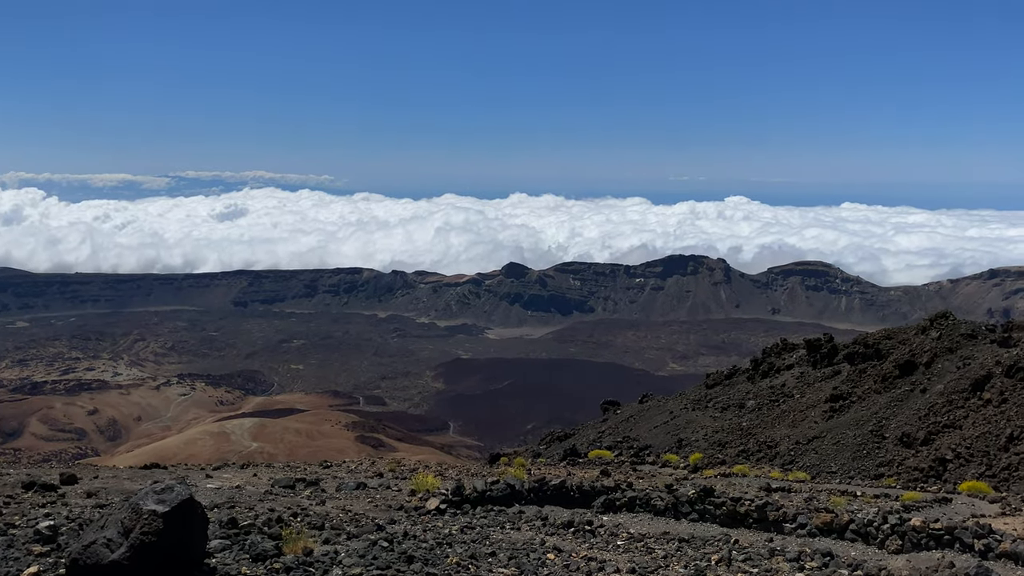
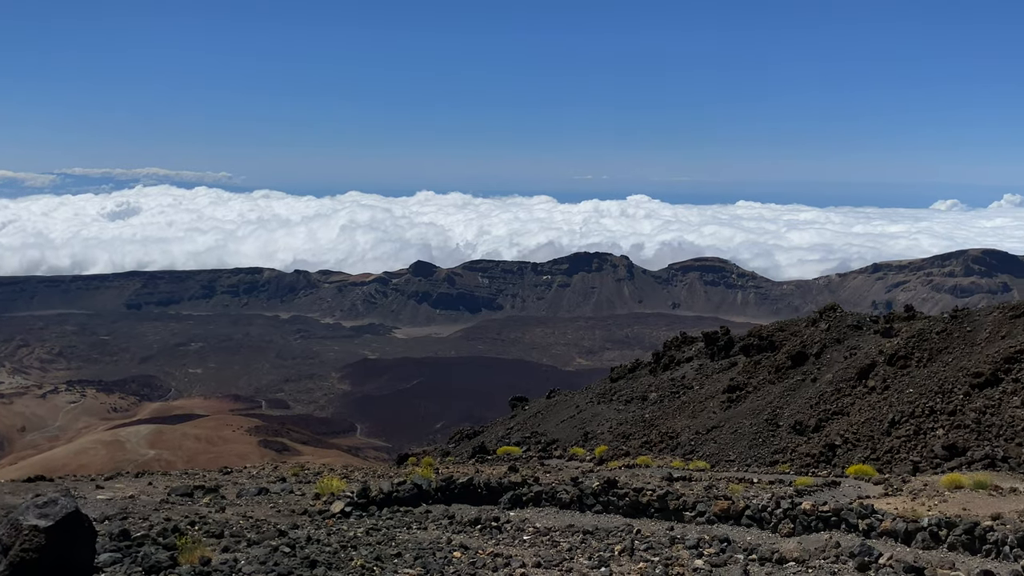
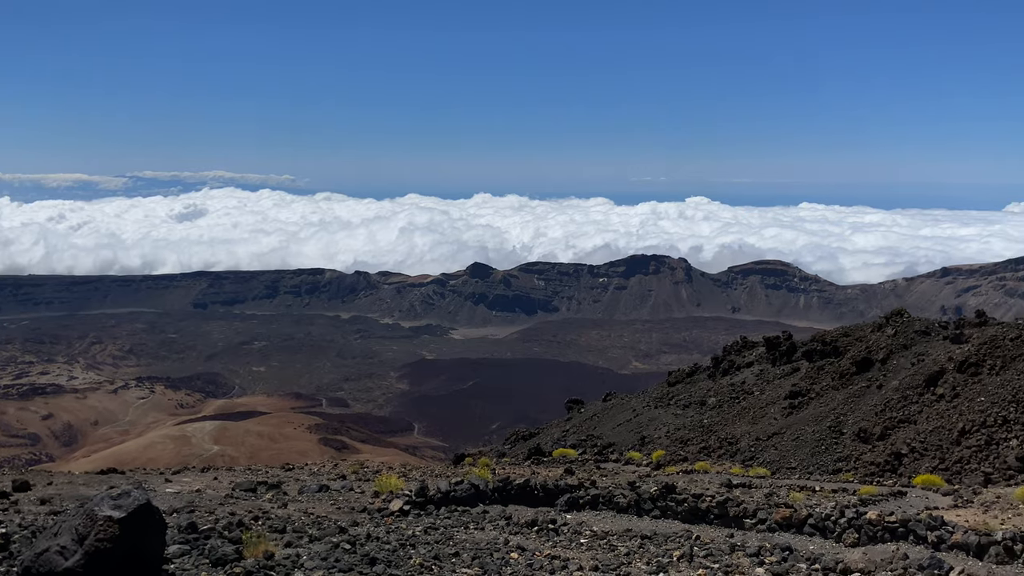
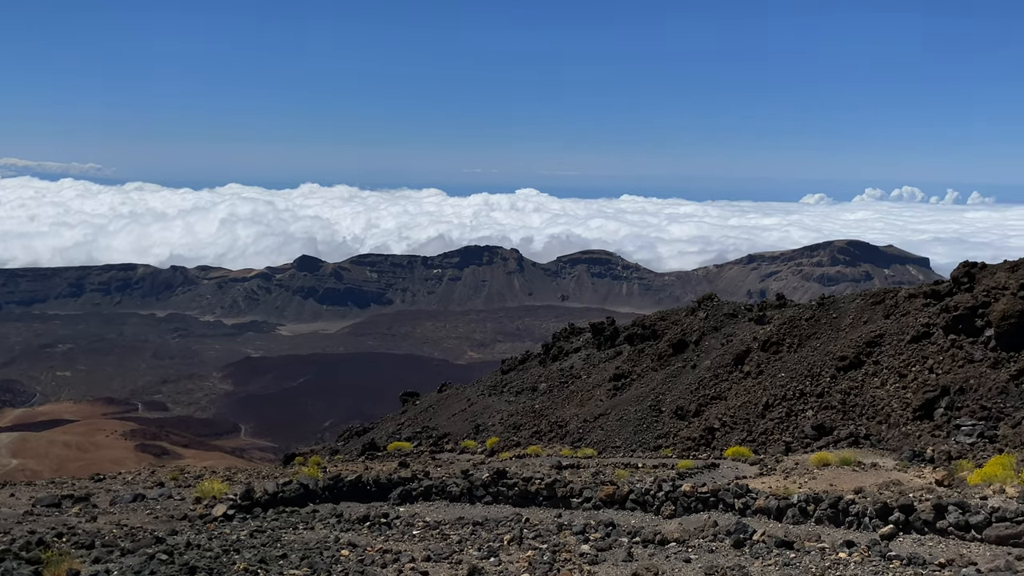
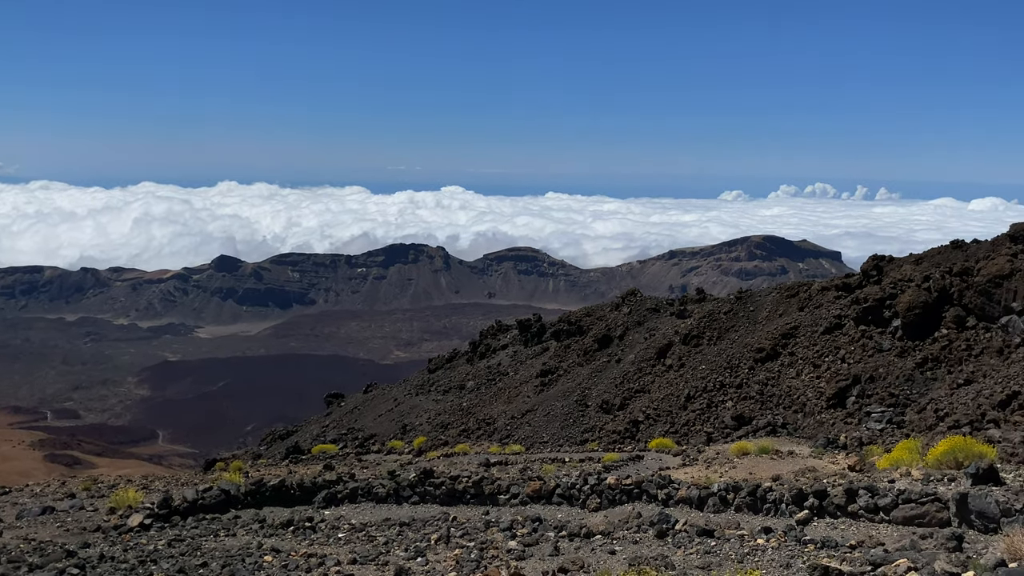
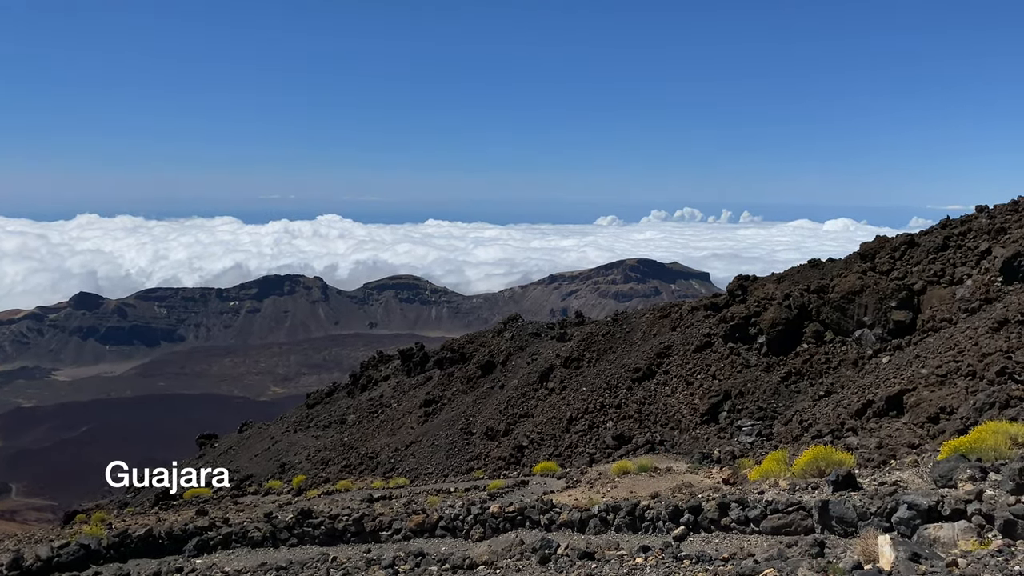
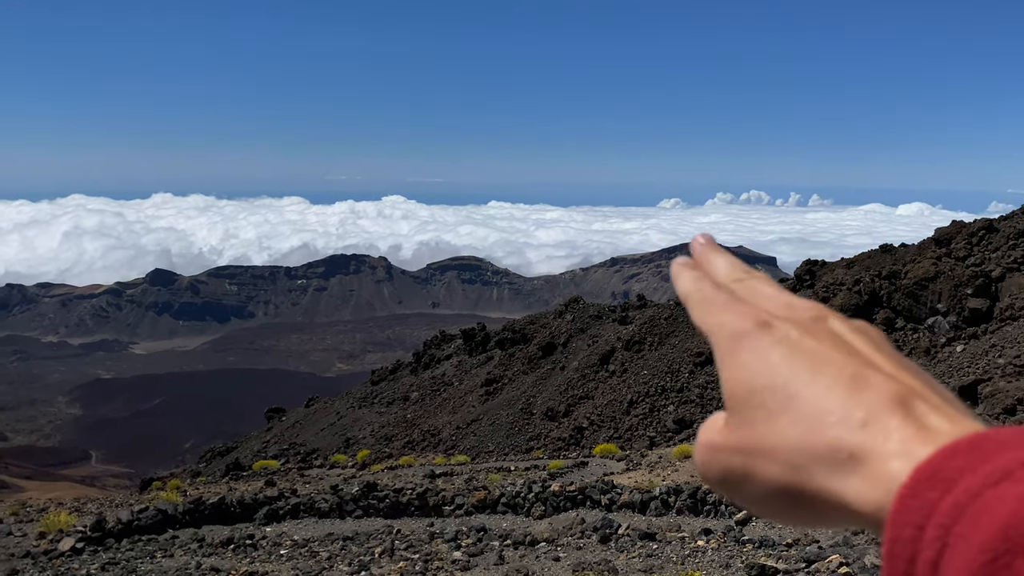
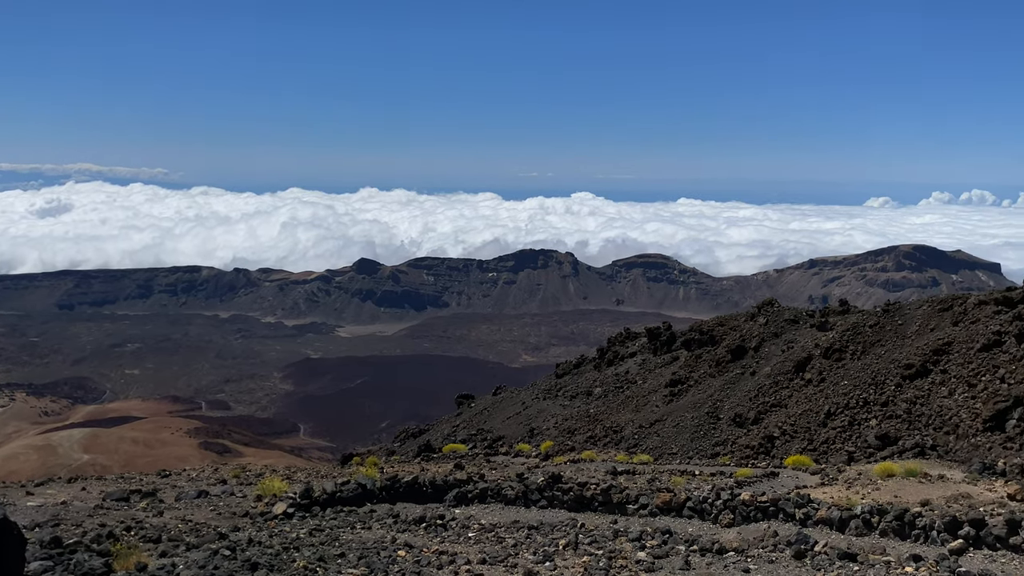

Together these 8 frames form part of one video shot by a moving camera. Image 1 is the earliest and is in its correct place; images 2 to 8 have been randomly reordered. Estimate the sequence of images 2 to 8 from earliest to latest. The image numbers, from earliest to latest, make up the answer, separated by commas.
3, 2, 8, 4, 5, 7, 6
